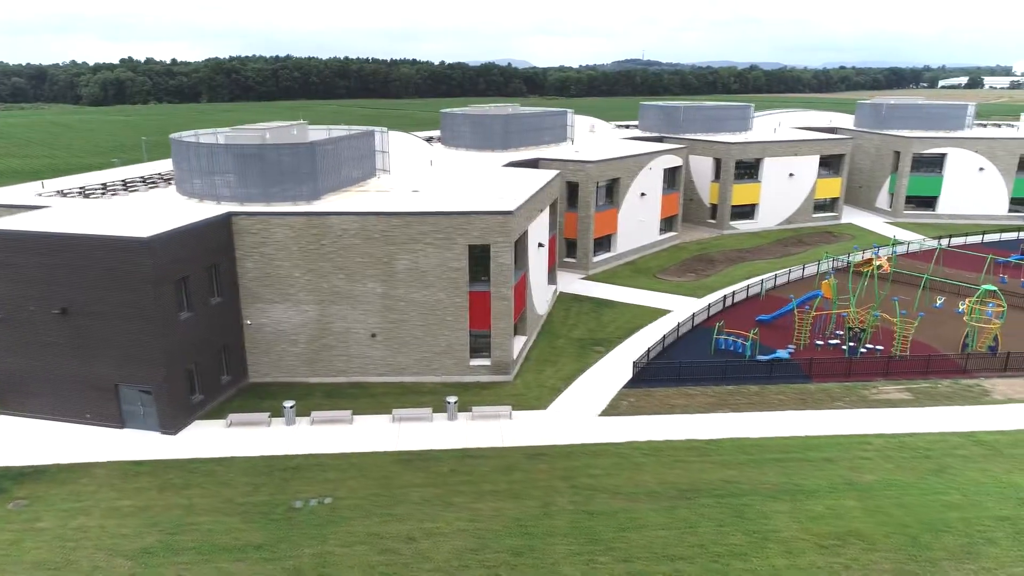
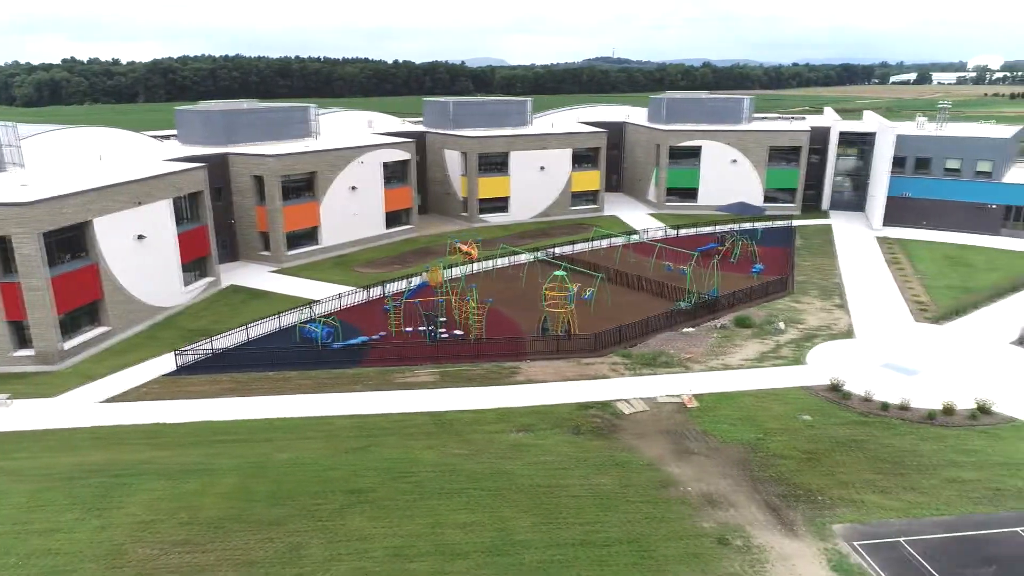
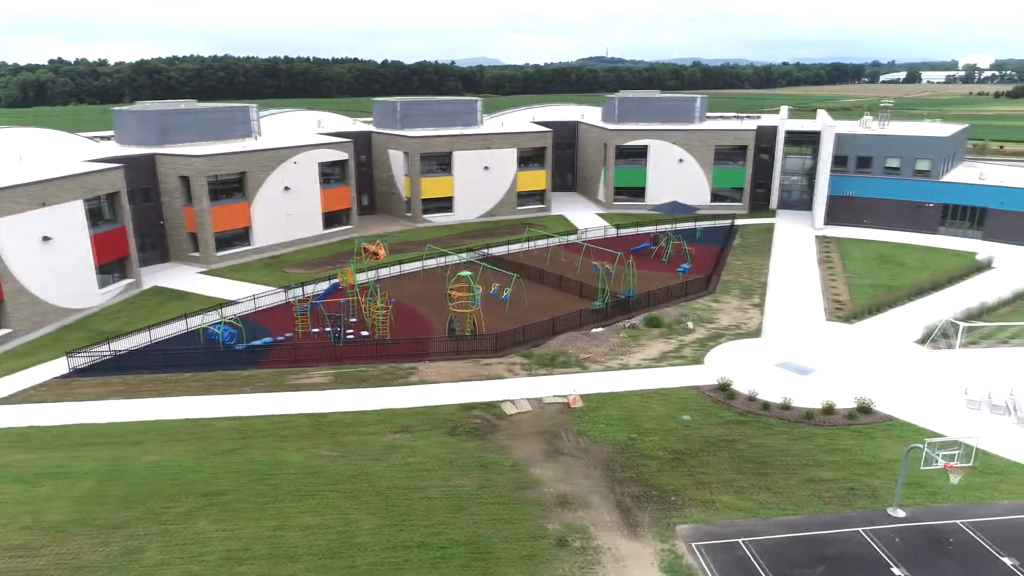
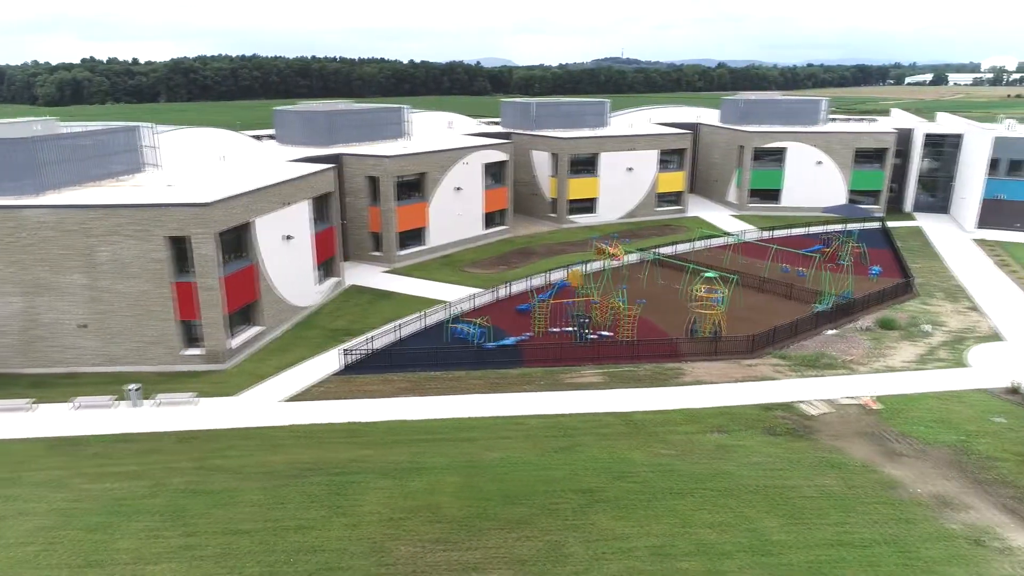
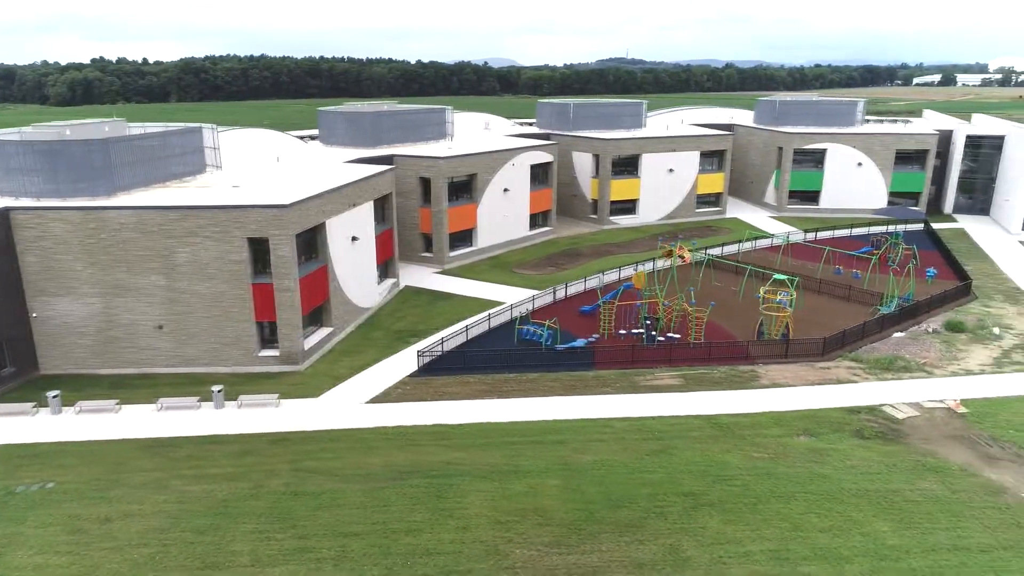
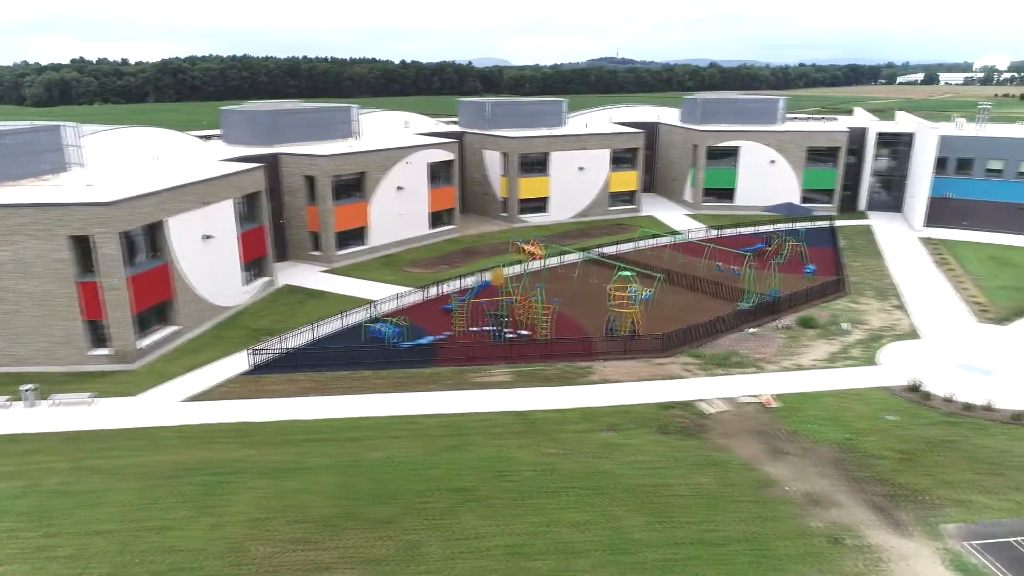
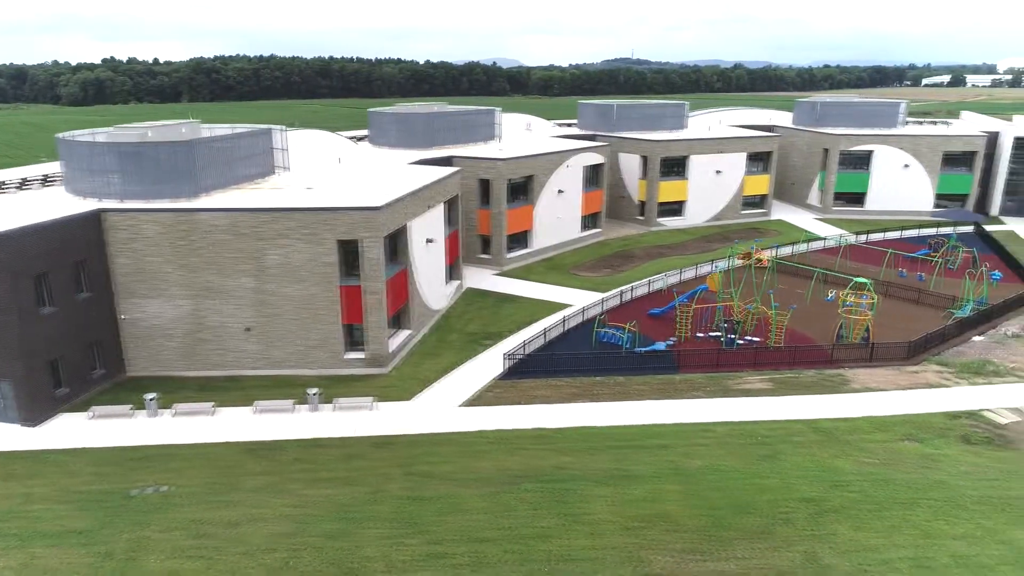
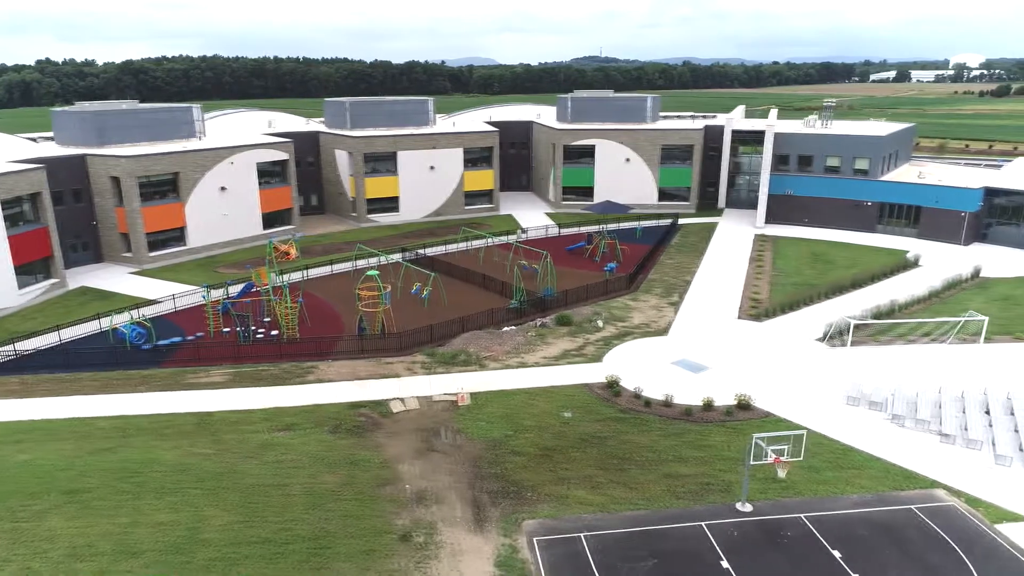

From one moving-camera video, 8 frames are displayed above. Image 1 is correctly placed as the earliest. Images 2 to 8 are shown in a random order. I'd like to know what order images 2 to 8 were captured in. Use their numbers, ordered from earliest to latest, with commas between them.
7, 5, 4, 6, 2, 3, 8
